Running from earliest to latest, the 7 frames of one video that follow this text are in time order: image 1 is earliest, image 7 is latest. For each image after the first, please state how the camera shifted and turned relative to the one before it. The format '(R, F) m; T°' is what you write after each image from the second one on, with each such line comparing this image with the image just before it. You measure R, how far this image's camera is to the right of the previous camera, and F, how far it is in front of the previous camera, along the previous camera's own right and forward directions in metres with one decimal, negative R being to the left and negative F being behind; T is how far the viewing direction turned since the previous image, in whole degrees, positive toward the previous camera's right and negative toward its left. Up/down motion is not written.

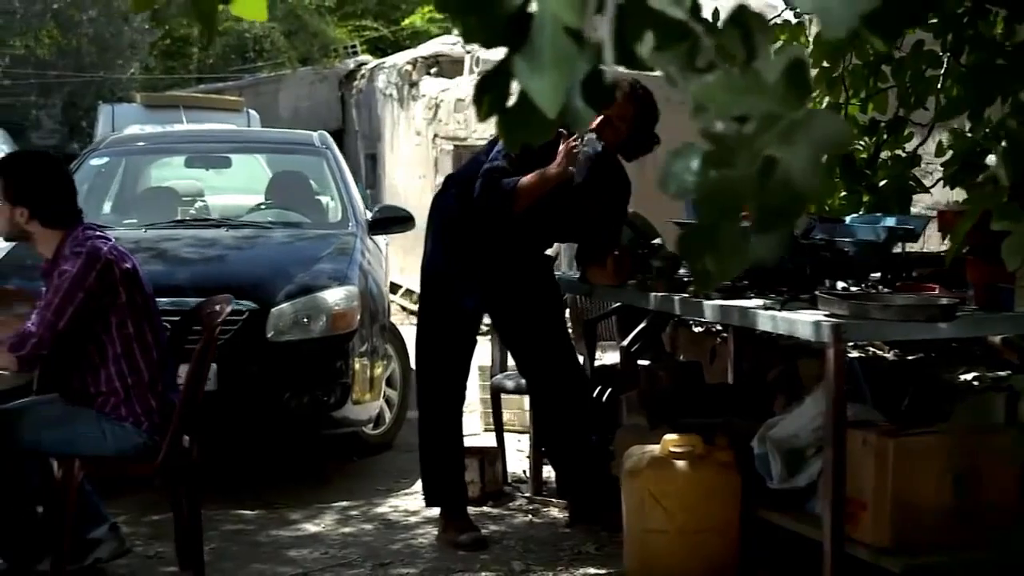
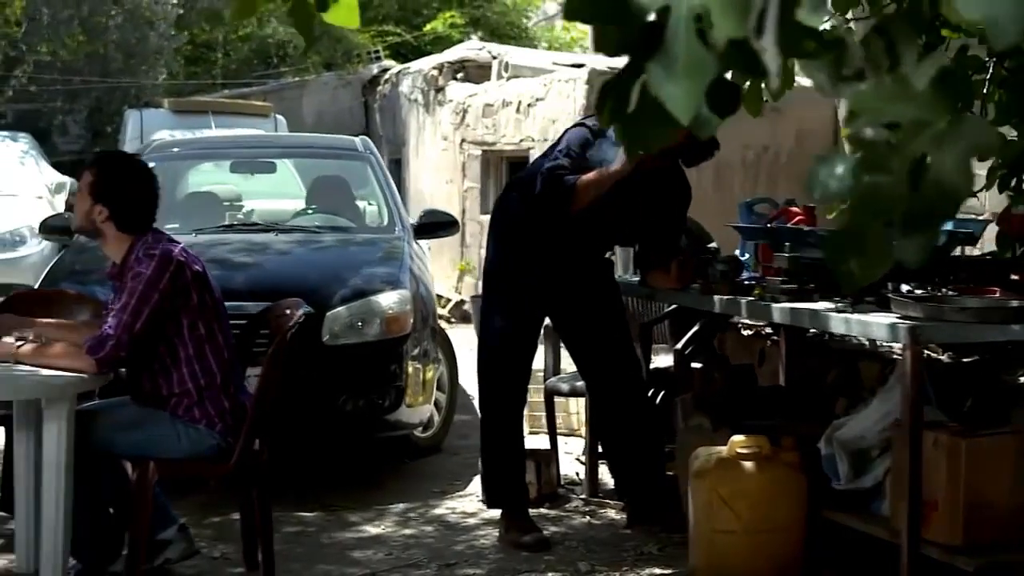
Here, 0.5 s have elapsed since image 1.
(-0.2, 0.0) m; 0°
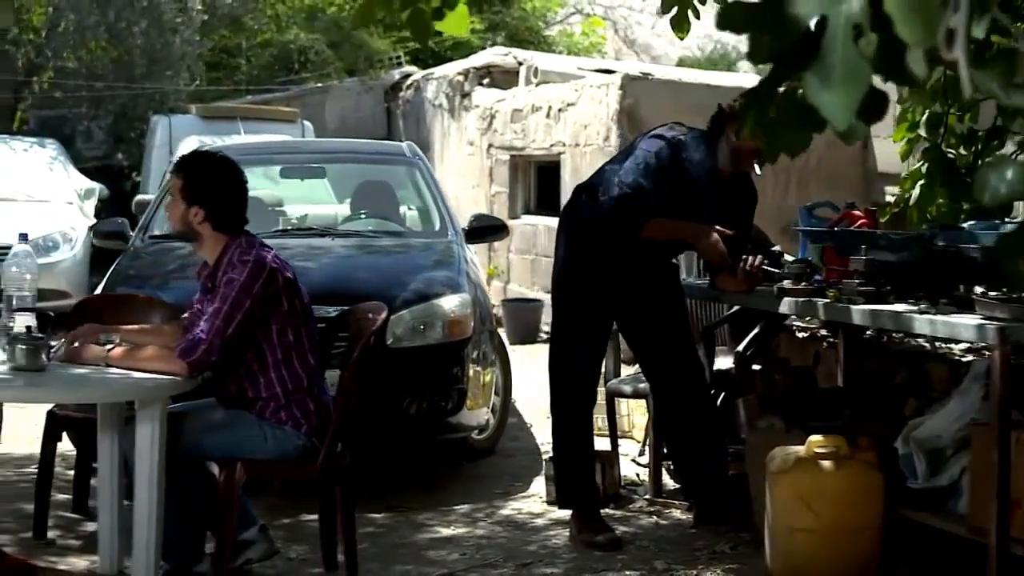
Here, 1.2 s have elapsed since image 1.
(-0.3, -0.1) m; 0°
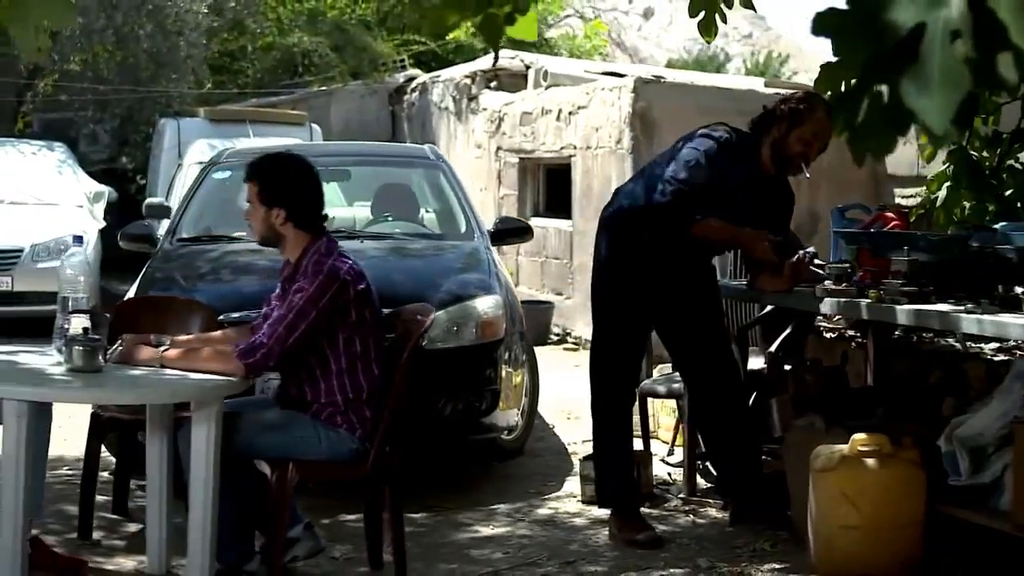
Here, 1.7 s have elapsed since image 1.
(-0.2, 0.0) m; 0°
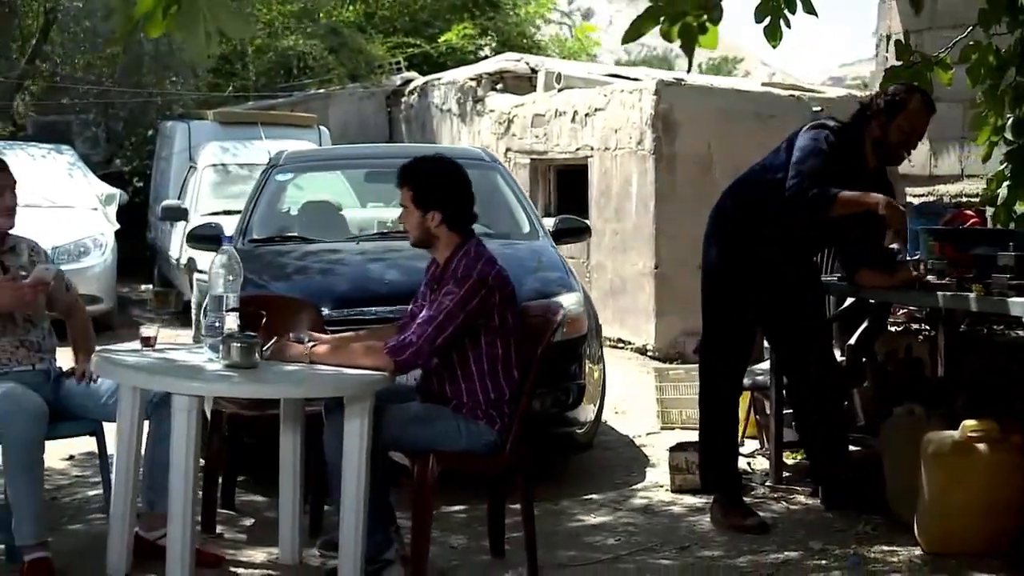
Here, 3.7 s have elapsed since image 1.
(-0.6, -0.2) m; +2°
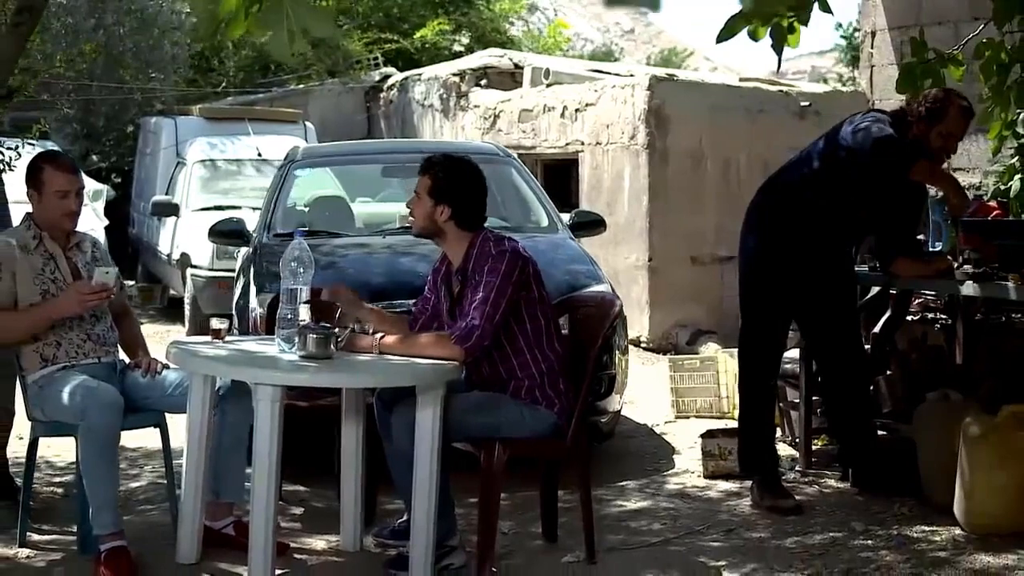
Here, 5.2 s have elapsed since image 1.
(-0.4, -0.1) m; +2°
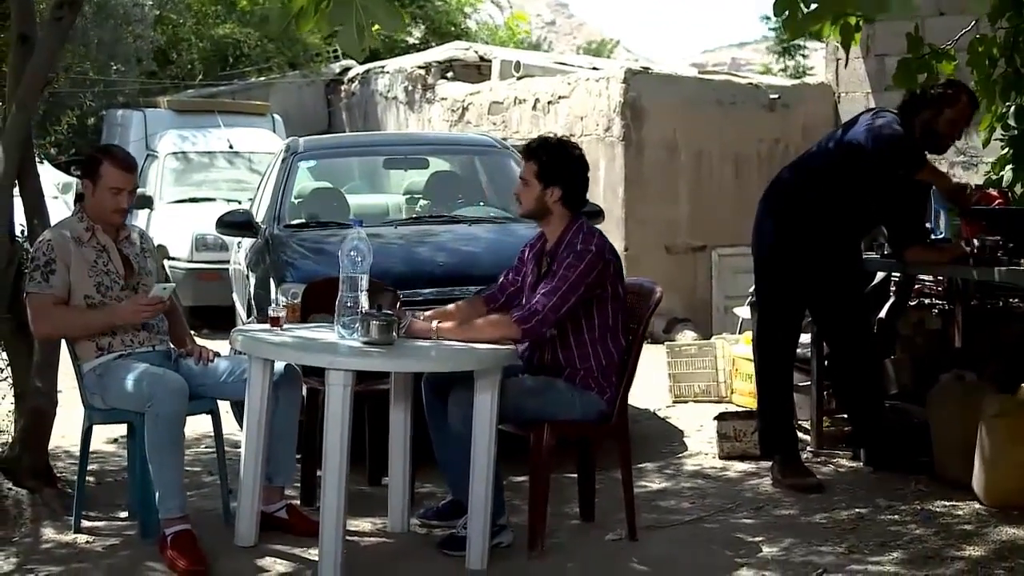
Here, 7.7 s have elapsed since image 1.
(-0.4, -0.1) m; +3°
